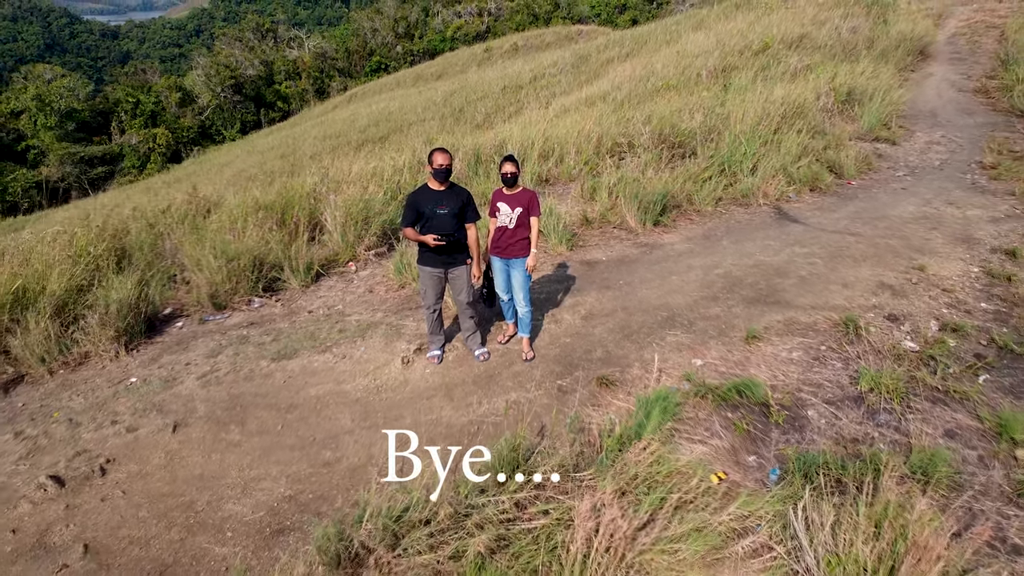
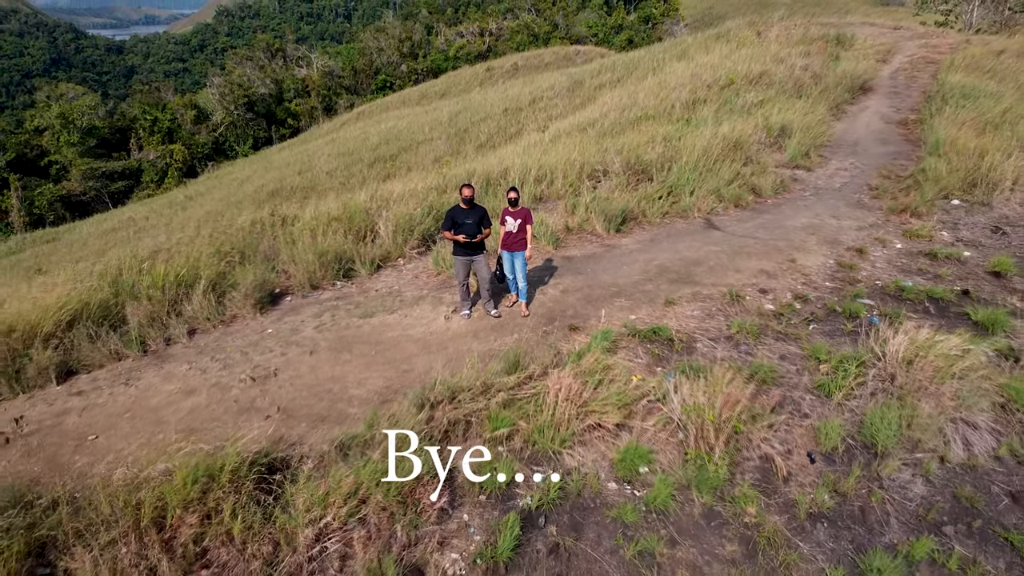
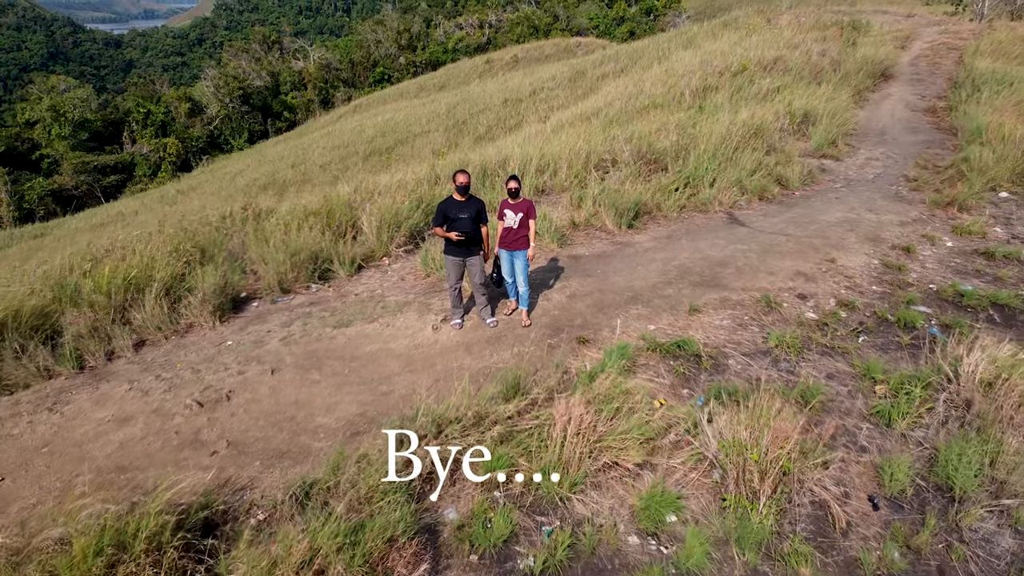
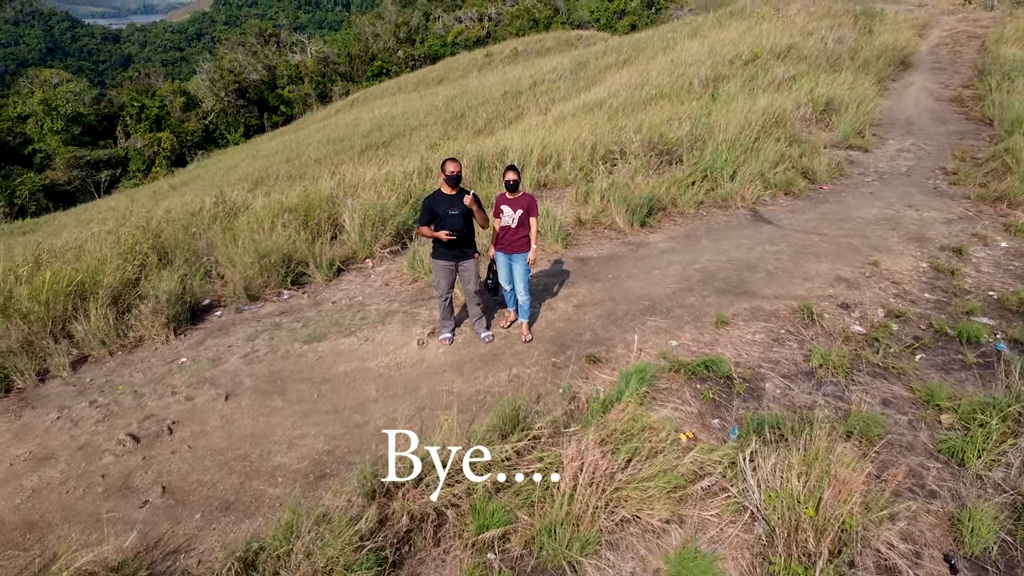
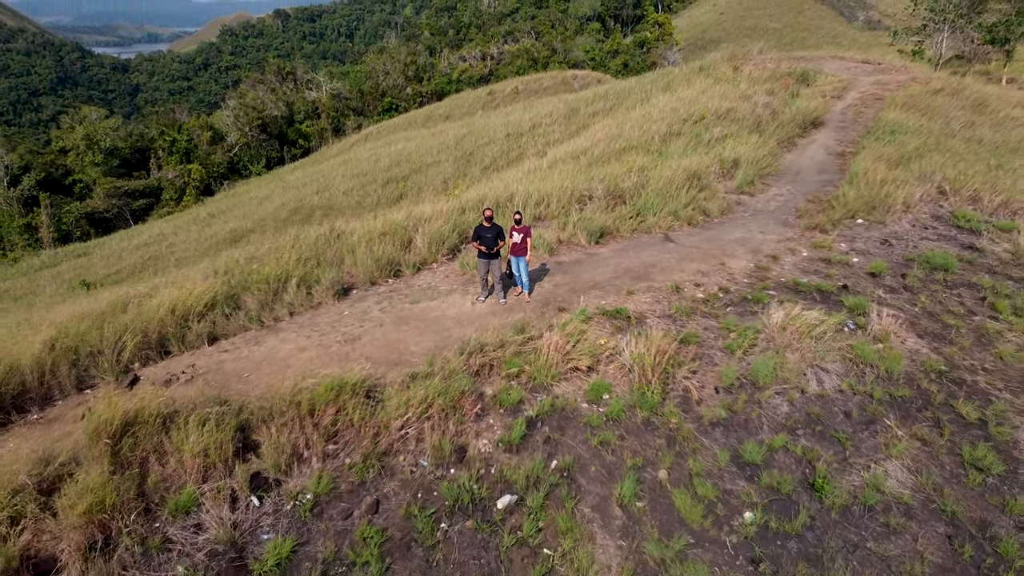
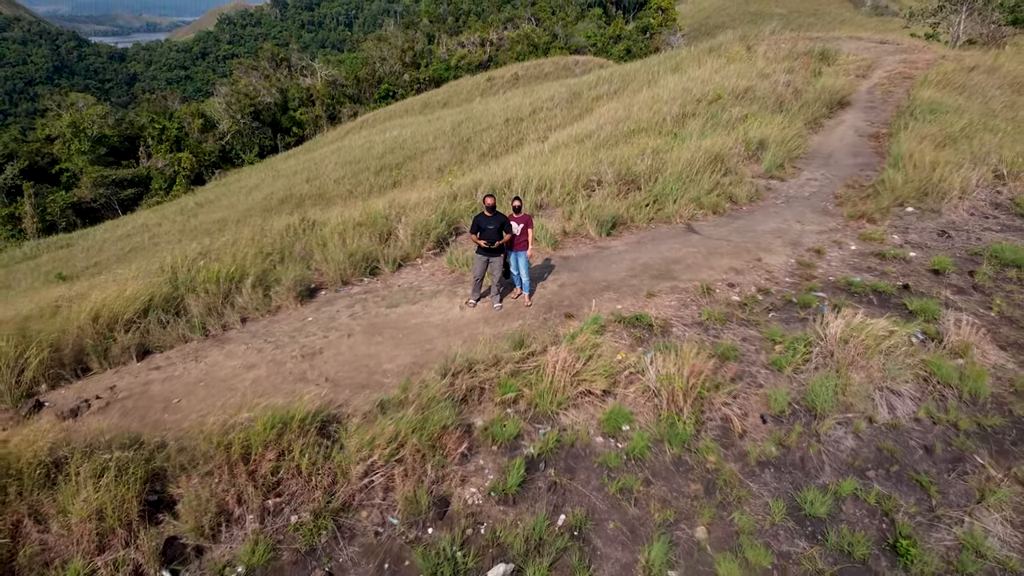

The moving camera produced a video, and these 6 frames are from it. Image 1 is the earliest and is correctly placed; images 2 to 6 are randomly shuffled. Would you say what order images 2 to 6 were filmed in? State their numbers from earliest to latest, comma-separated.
4, 3, 2, 6, 5
